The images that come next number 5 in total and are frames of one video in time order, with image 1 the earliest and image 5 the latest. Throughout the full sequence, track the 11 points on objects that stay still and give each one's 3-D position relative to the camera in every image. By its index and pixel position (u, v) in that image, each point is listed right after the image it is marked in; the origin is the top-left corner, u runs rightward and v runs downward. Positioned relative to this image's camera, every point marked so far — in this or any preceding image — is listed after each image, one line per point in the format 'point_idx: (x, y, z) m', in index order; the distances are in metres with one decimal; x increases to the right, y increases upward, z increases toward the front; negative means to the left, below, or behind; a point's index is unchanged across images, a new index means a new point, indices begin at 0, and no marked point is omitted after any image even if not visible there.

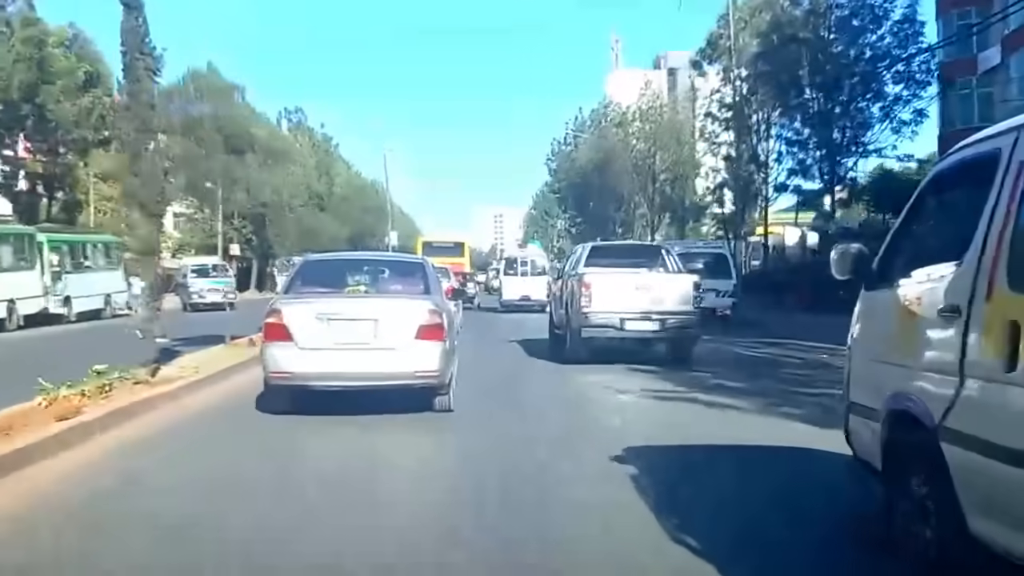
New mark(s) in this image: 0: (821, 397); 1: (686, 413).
0: (+3.3, -1.3, +12.8) m
1: (+1.8, -1.3, +11.9) m
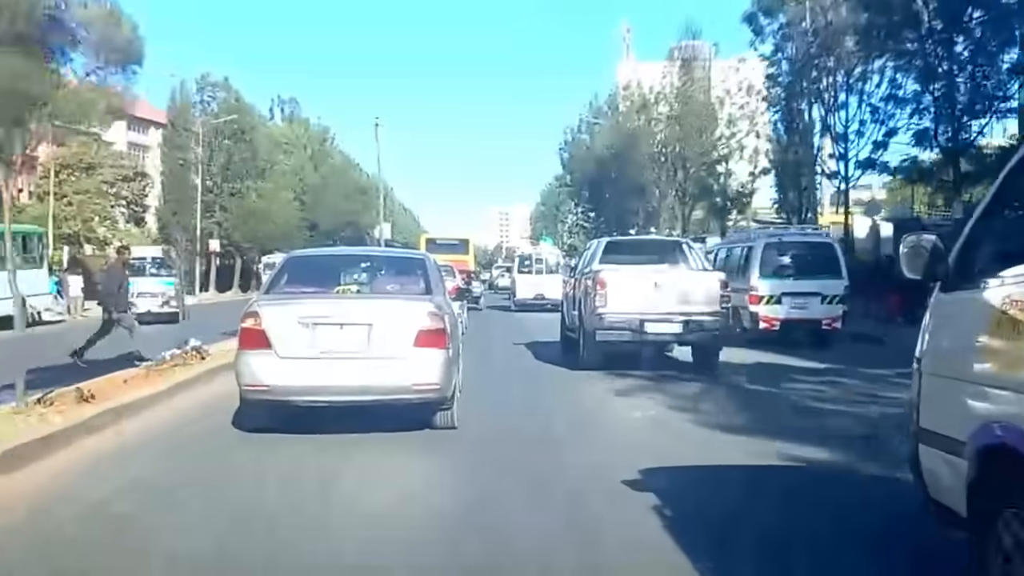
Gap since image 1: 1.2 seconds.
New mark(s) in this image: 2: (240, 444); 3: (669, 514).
0: (+3.4, -1.3, +12.2) m
1: (+1.8, -1.3, +11.2) m
2: (-2.2, -1.3, +10.3) m
3: (+1.0, -1.4, +7.8) m
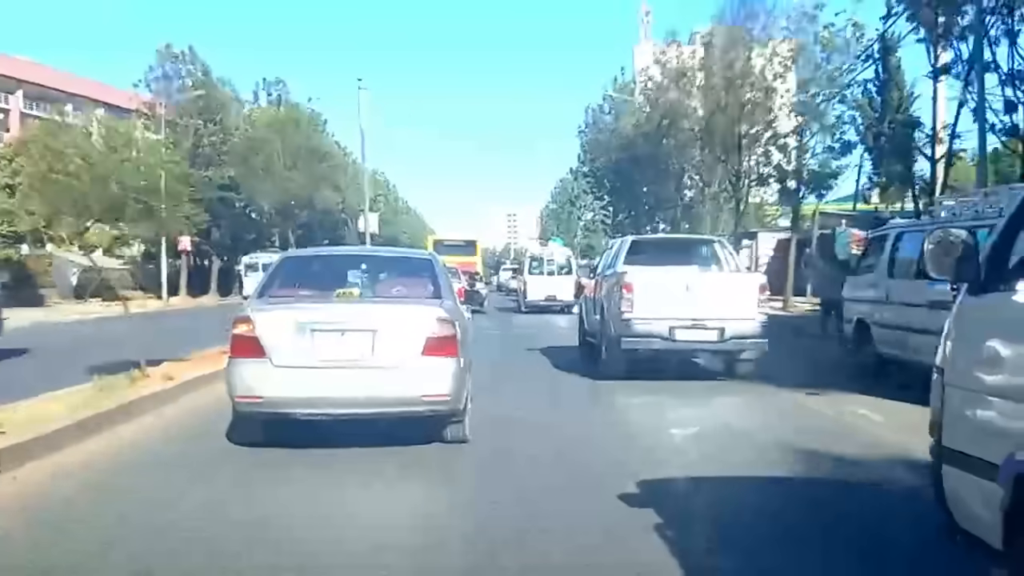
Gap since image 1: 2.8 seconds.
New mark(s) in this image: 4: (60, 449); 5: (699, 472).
0: (+3.5, -1.3, +11.6) m
1: (+1.9, -1.3, +10.6) m
2: (-2.1, -1.3, +9.7) m
3: (+1.1, -1.4, +7.2) m
4: (-3.6, -1.3, +10.0) m
5: (+1.3, -1.4, +9.1) m
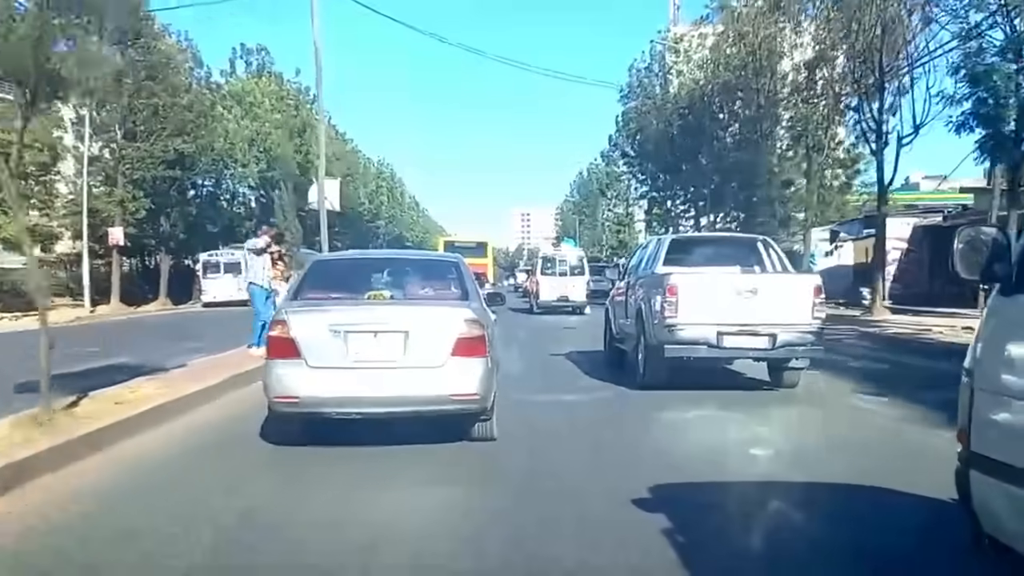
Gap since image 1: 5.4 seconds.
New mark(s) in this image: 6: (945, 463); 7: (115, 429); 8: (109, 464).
0: (+3.7, -1.3, +11.3) m
1: (+2.1, -1.3, +10.4) m
2: (-1.9, -1.4, +9.5) m
3: (+1.3, -1.4, +7.0) m
4: (-3.4, -1.3, +9.8) m
5: (+1.5, -1.4, +8.9) m
6: (+3.4, -1.3, +9.7) m
7: (-3.5, -1.2, +10.6) m
8: (-3.1, -1.4, +9.6) m
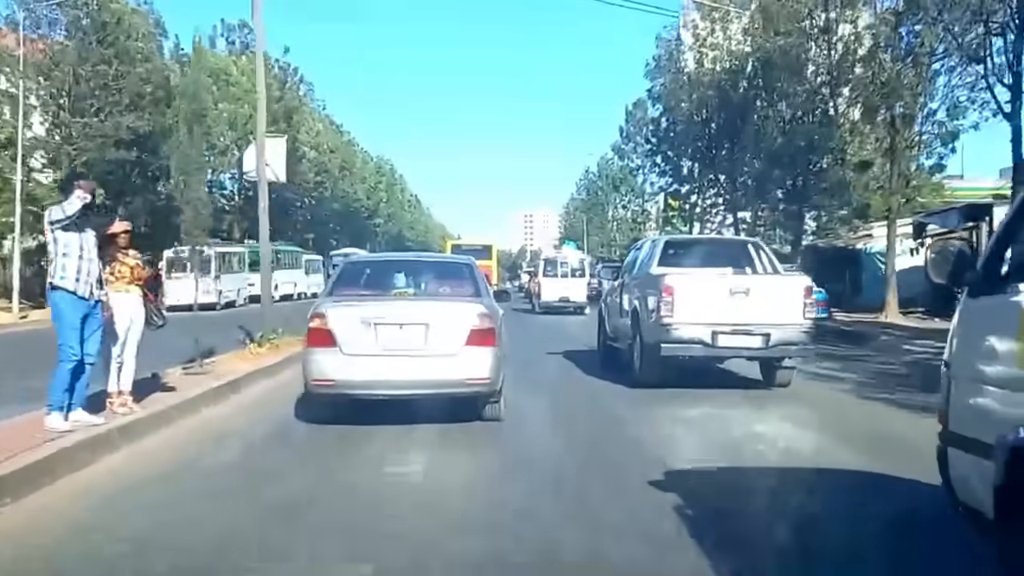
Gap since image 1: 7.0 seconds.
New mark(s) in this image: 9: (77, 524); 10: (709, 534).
0: (+3.8, -1.3, +12.1) m
1: (+2.2, -1.3, +11.1) m
2: (-1.8, -1.3, +10.3) m
3: (+1.3, -1.4, +7.8) m
4: (-3.4, -1.3, +10.6) m
5: (+1.6, -1.4, +9.7) m
6: (+3.5, -1.3, +10.5) m
7: (-3.4, -1.2, +11.4) m
8: (-3.1, -1.3, +10.4) m
9: (-2.7, -1.4, +7.8) m
10: (+1.2, -1.4, +7.5) m
